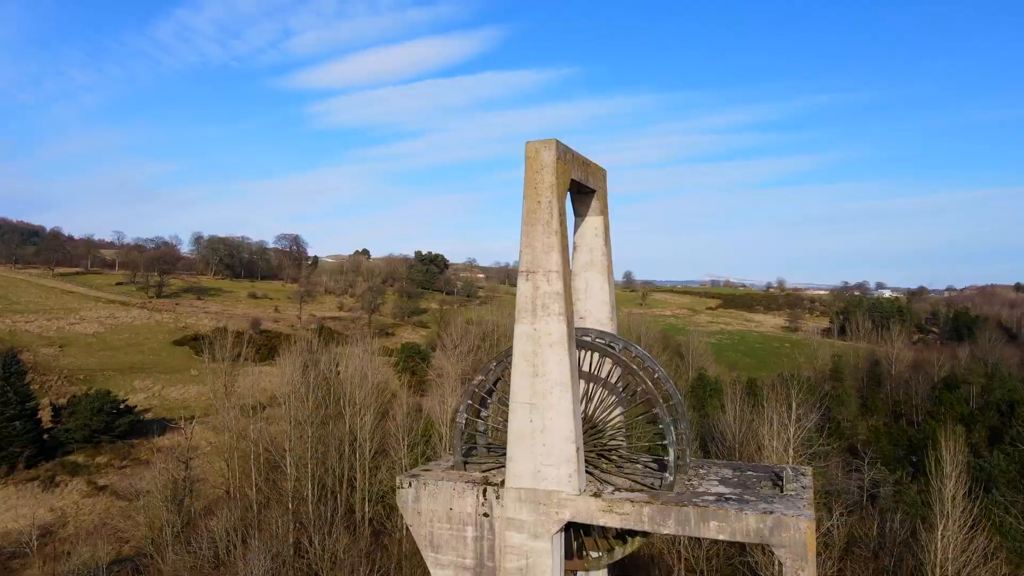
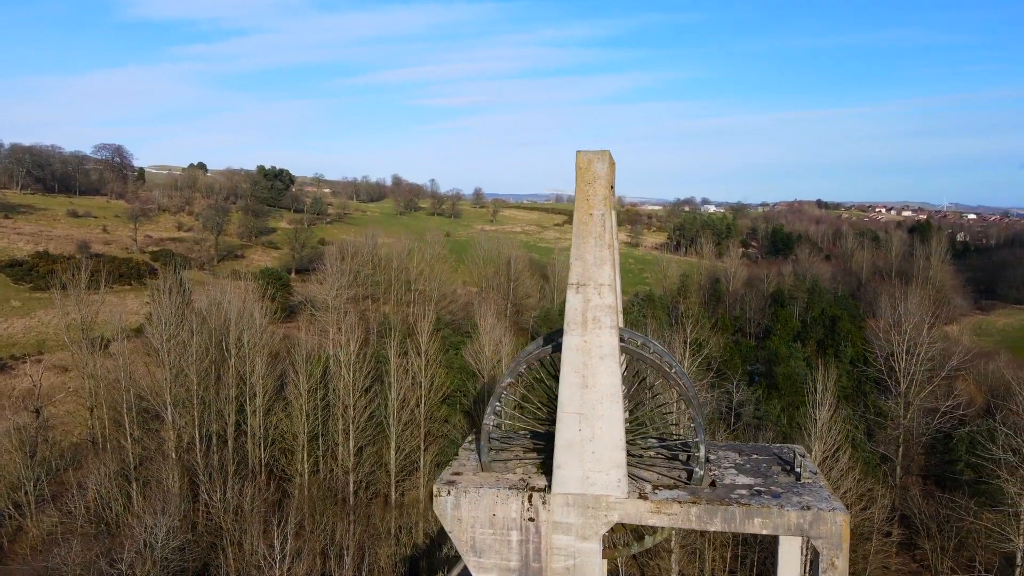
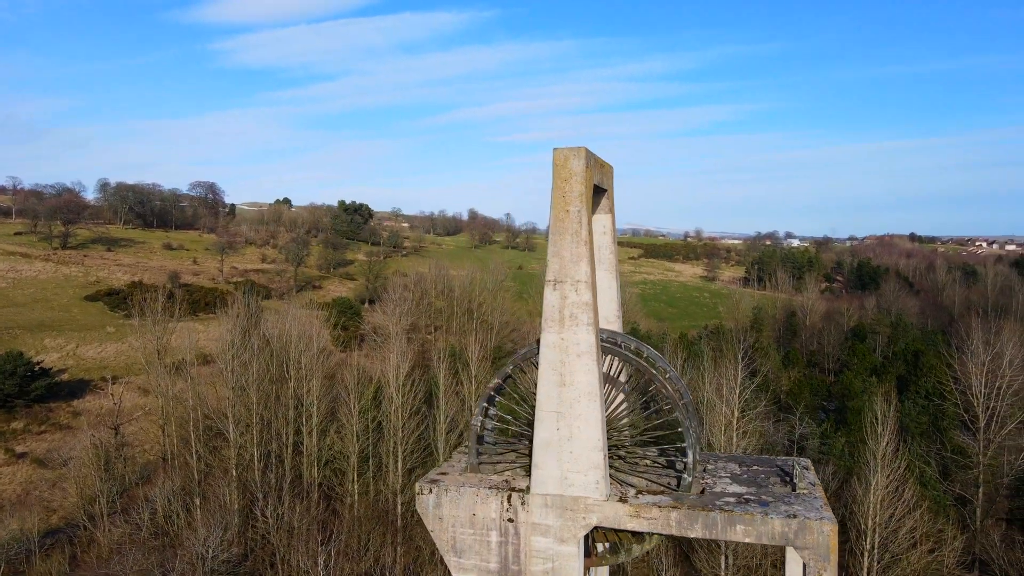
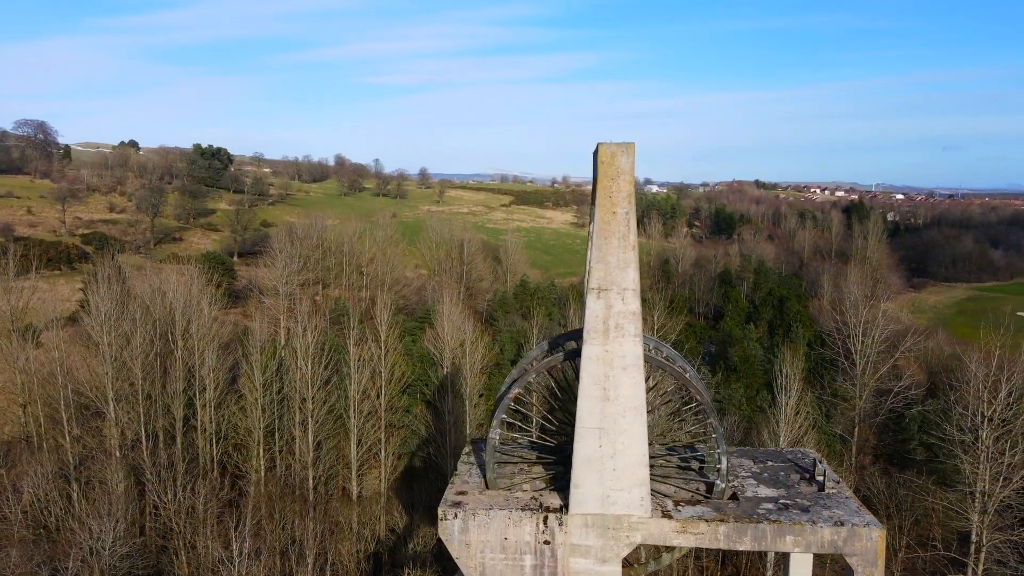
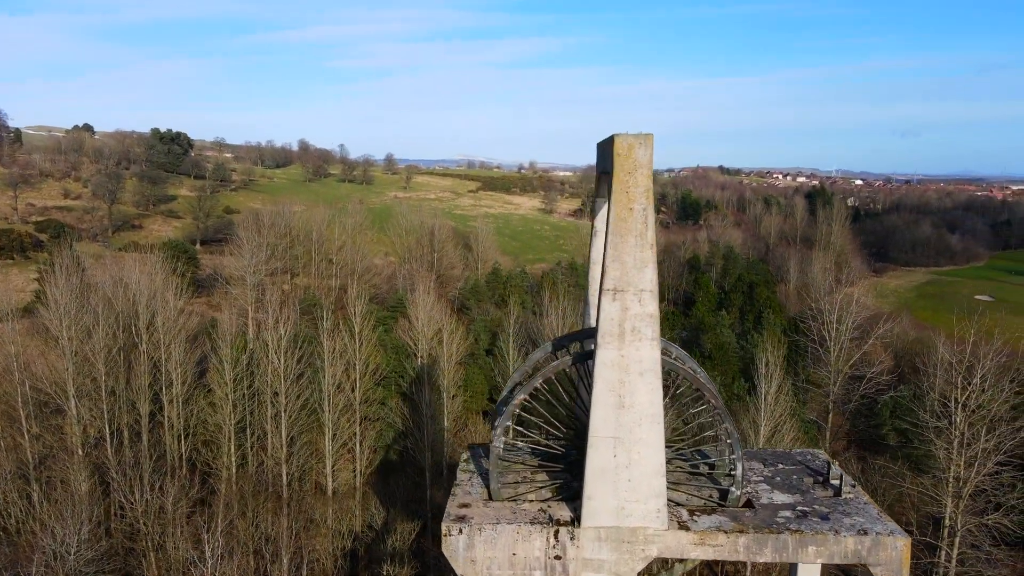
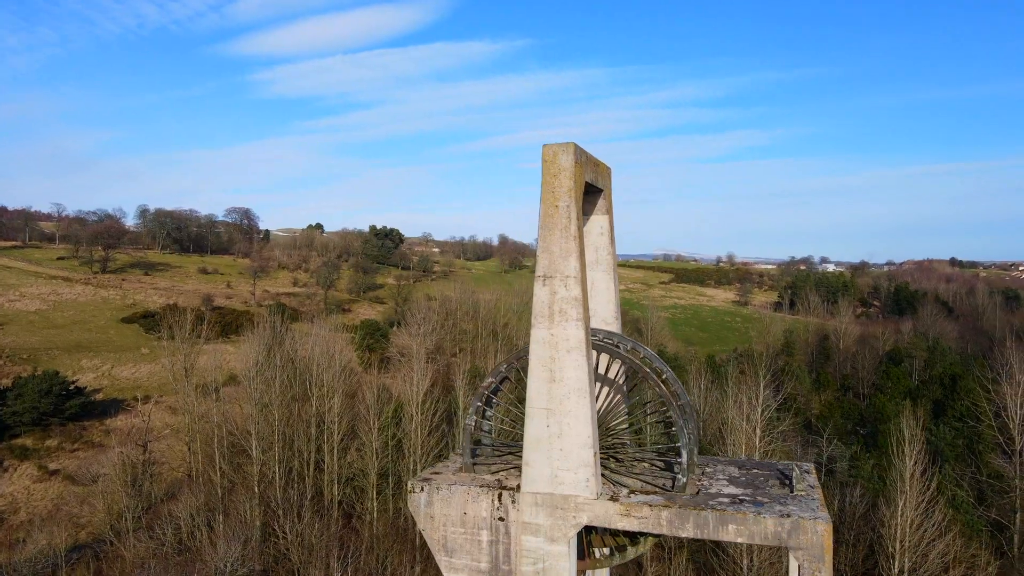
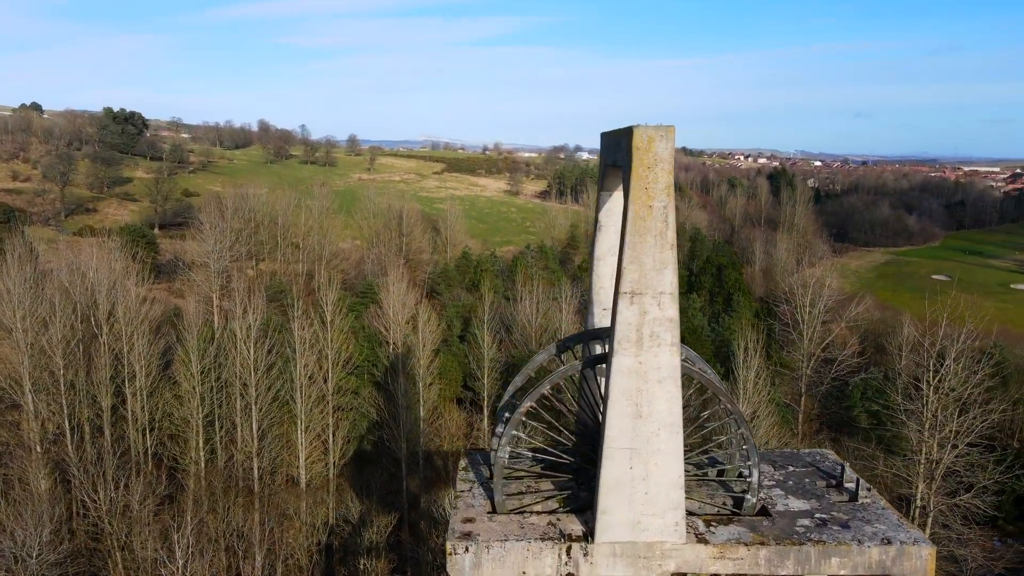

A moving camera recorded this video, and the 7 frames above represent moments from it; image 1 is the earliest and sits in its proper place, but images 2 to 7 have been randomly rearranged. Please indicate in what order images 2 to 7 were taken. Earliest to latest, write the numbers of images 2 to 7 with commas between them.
6, 3, 2, 4, 5, 7
